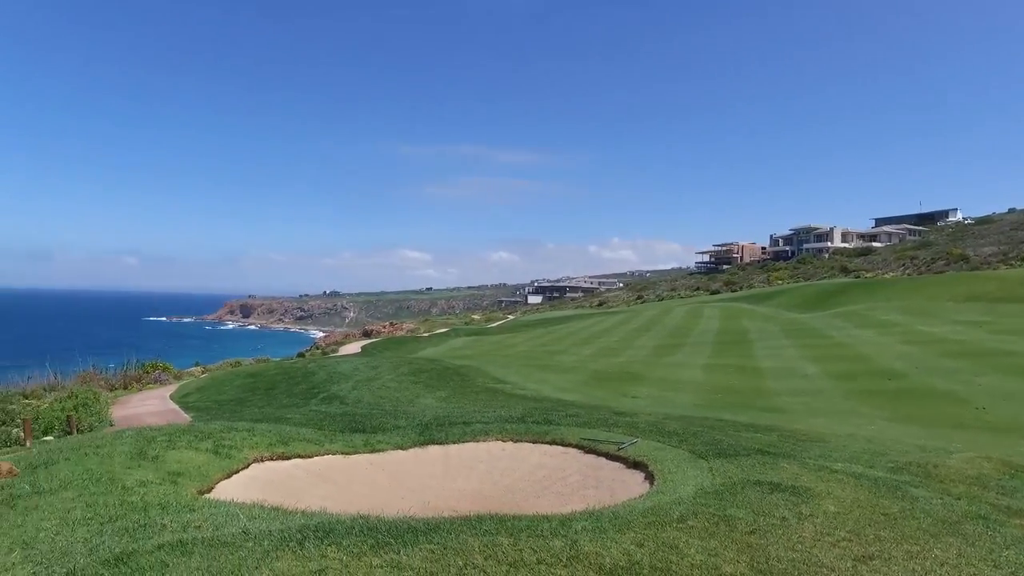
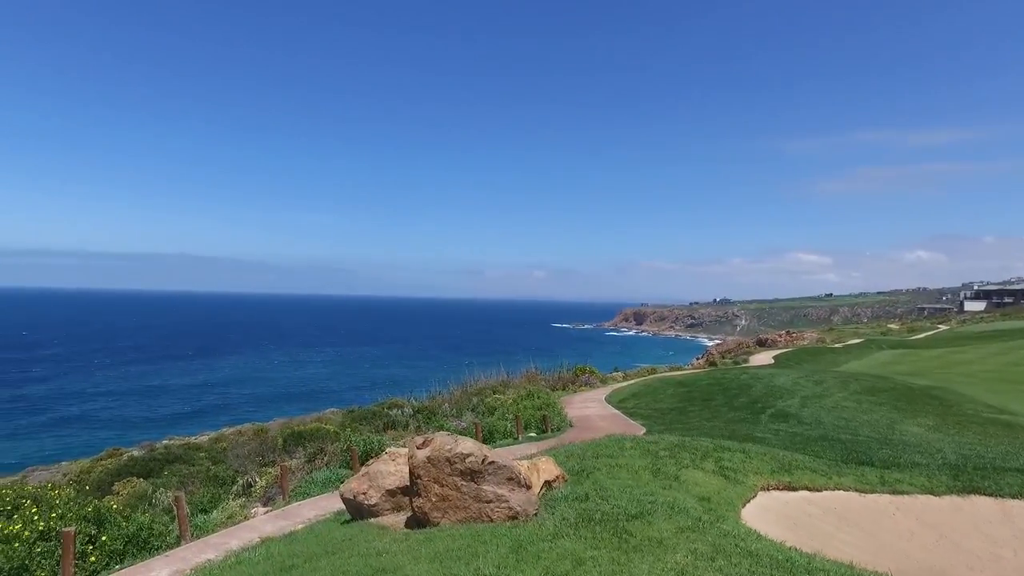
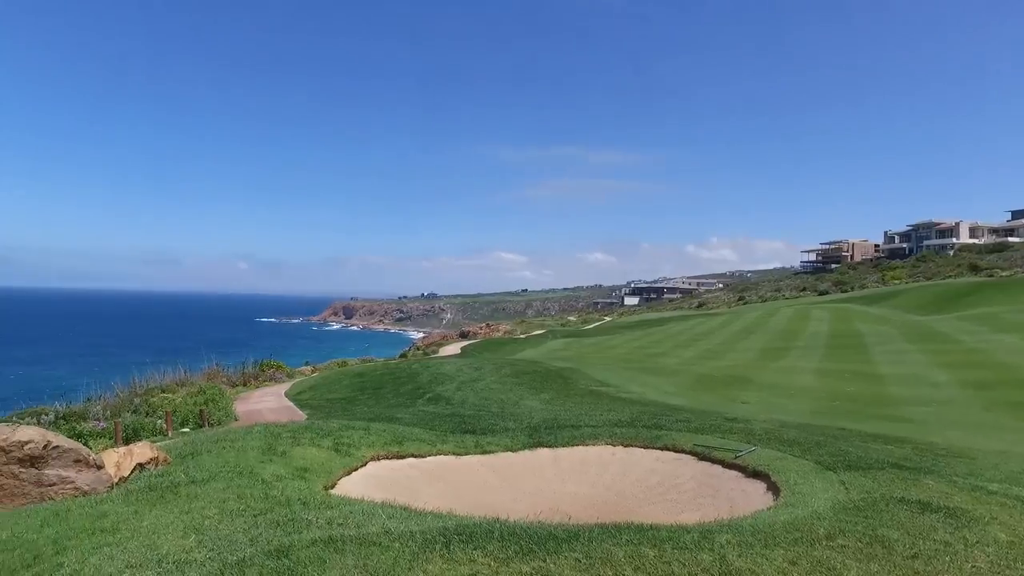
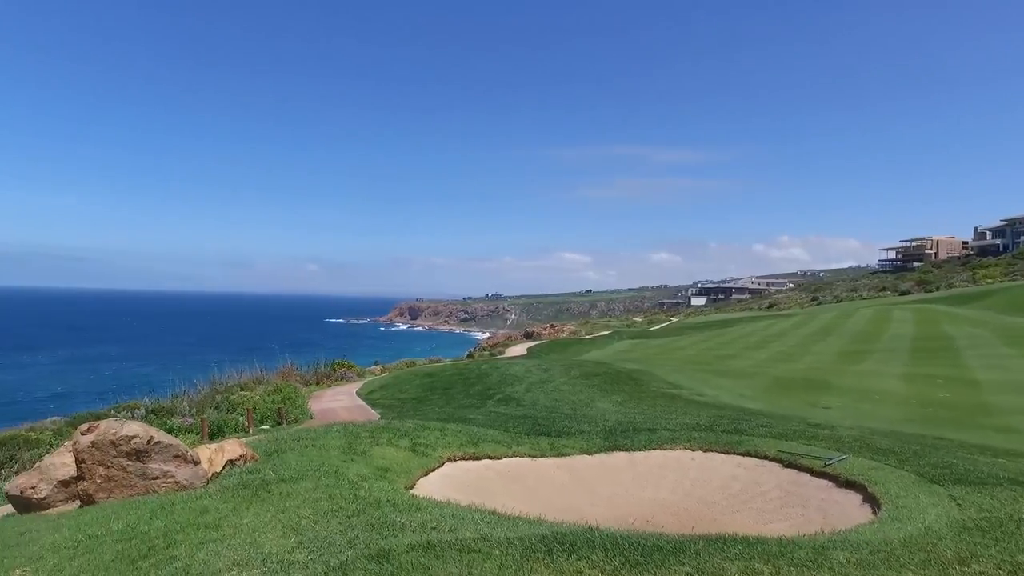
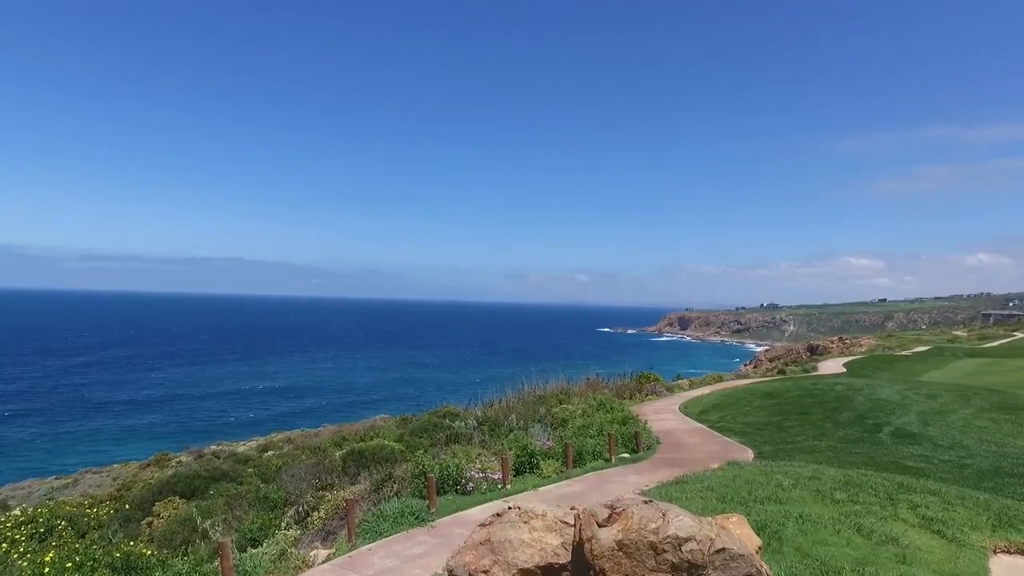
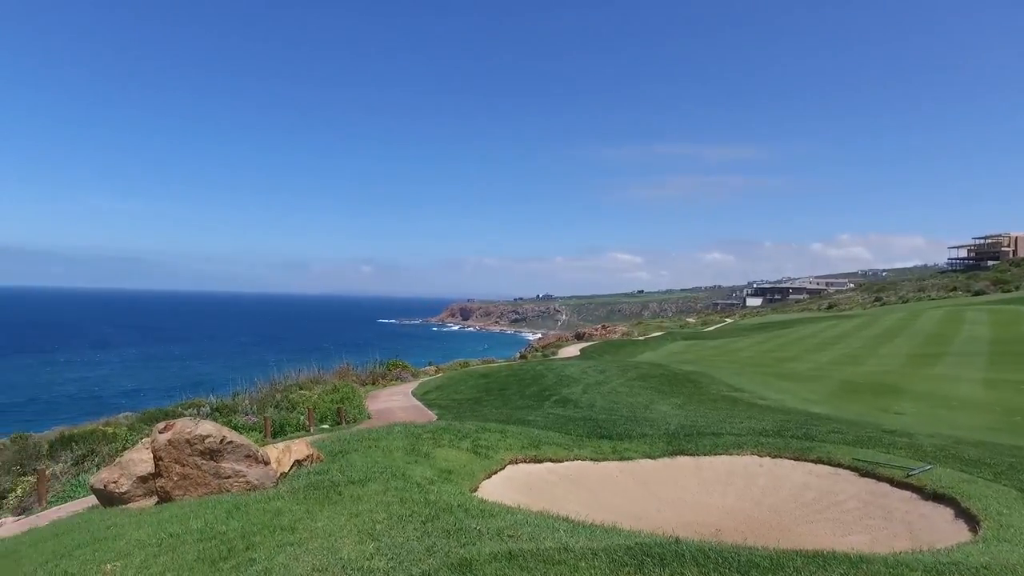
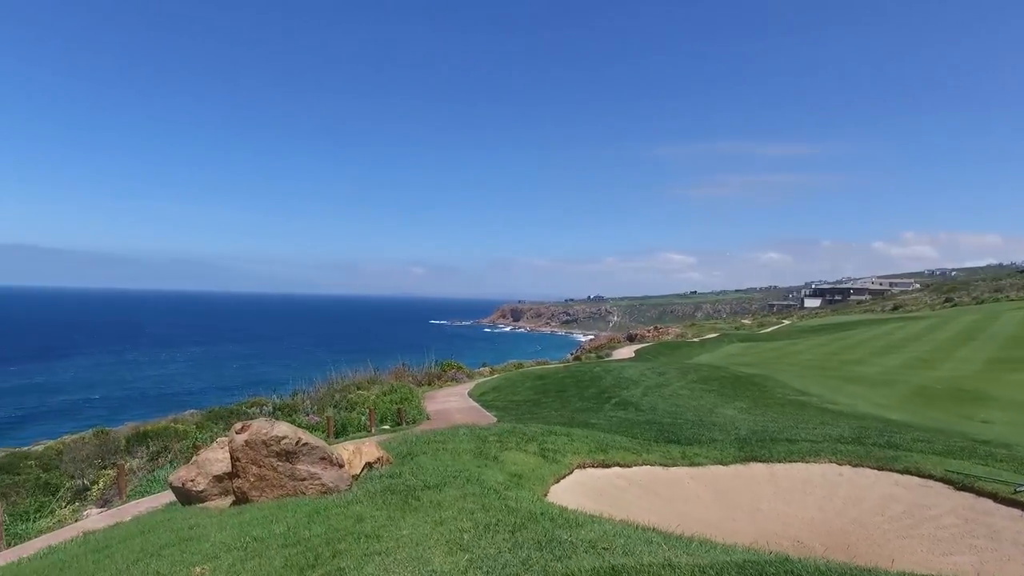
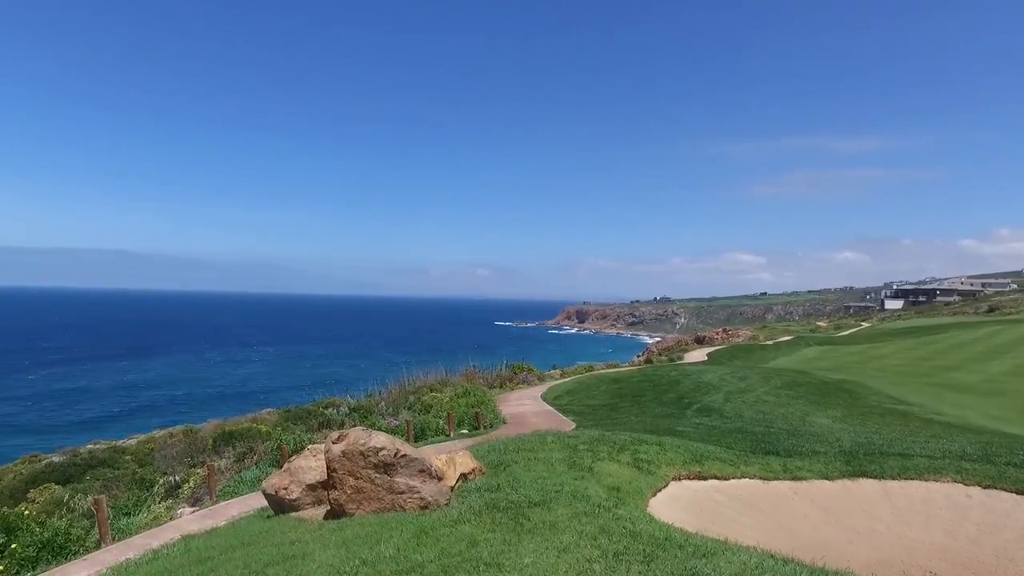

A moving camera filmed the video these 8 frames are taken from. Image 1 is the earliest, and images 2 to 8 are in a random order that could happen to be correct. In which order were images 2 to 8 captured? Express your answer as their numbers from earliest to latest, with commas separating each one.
3, 4, 6, 7, 8, 2, 5
